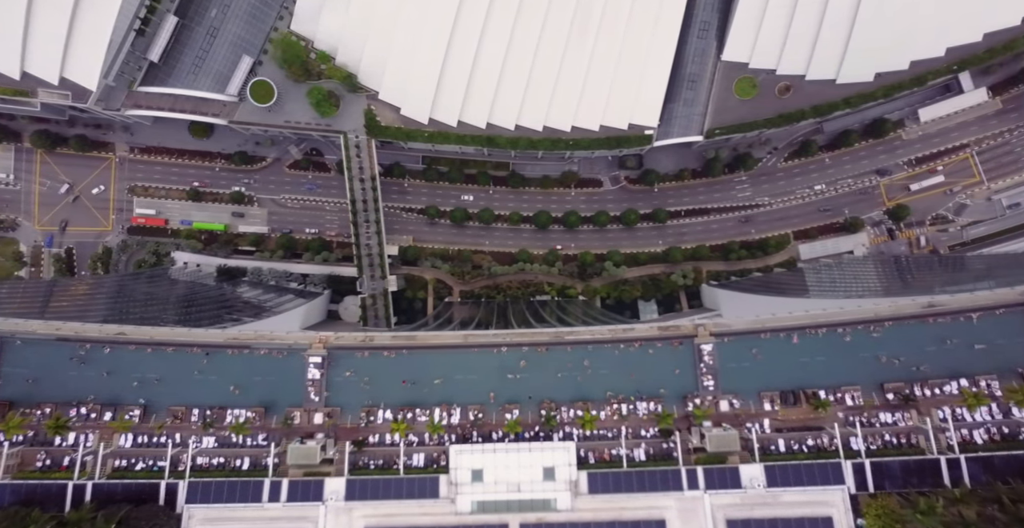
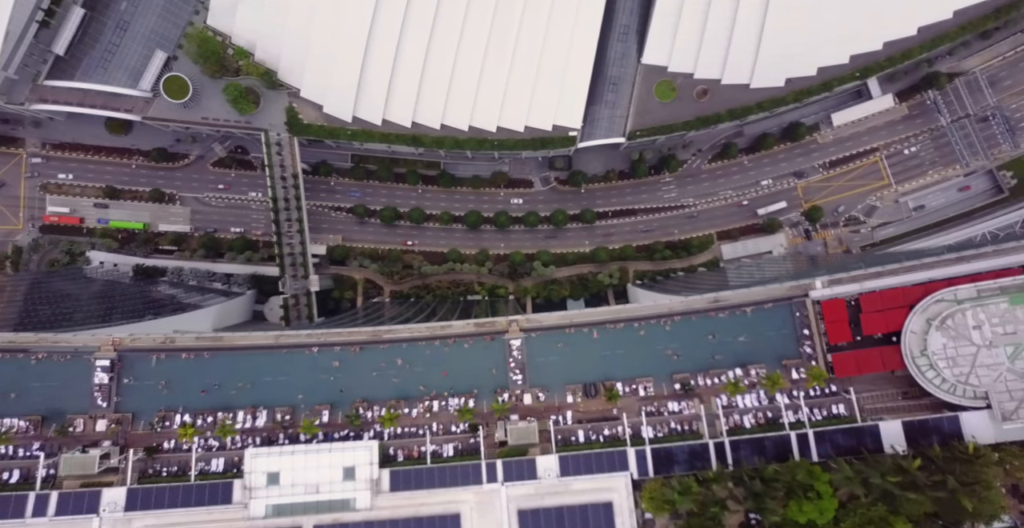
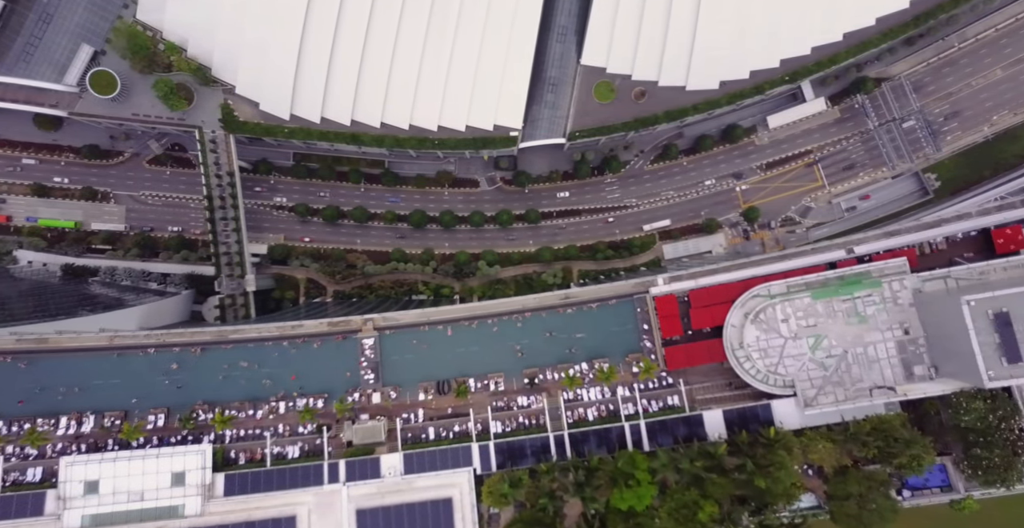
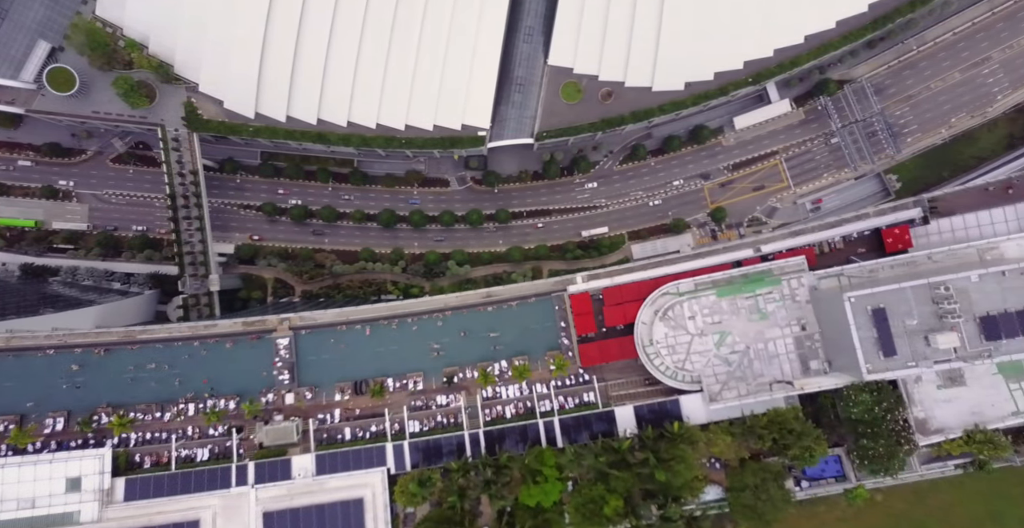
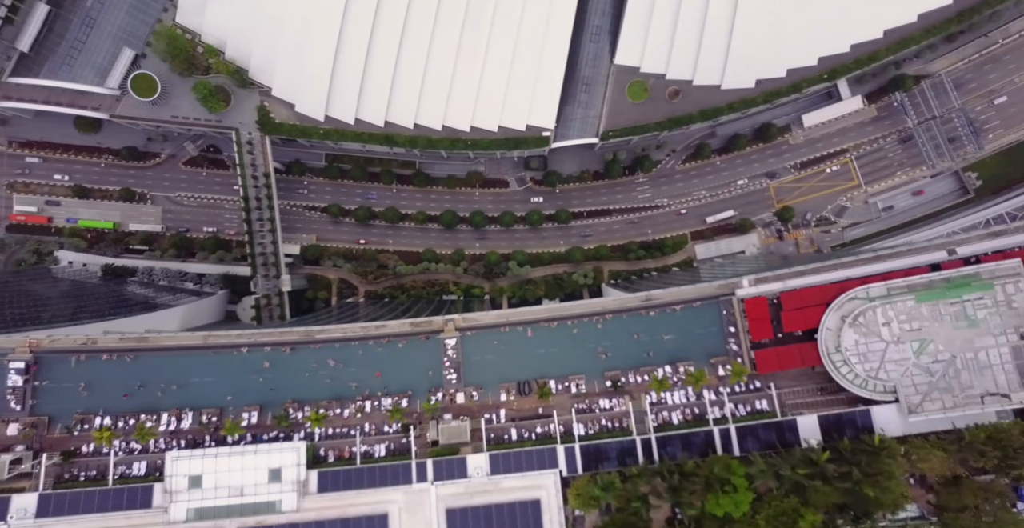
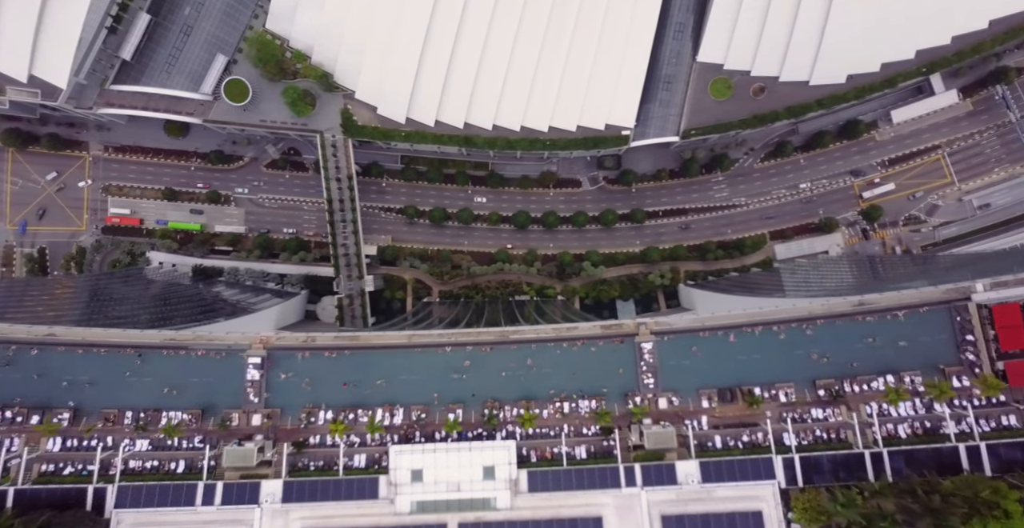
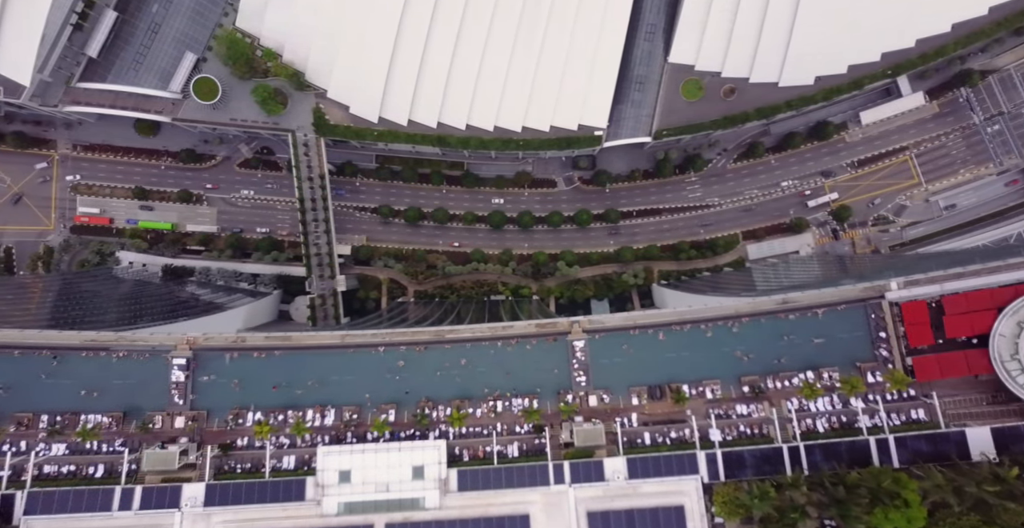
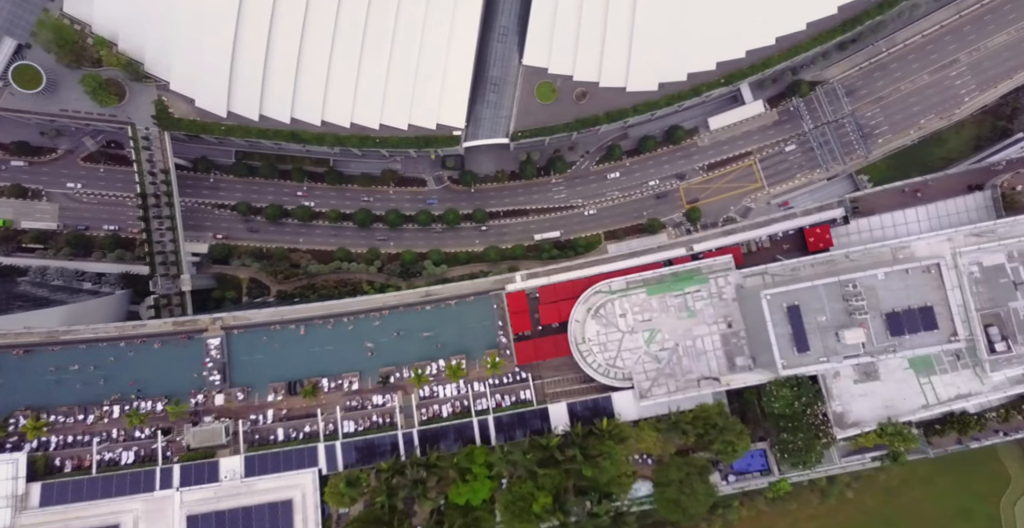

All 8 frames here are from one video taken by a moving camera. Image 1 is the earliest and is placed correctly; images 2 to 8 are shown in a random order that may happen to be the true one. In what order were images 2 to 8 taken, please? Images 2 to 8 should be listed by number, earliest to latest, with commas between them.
6, 7, 2, 5, 3, 4, 8
